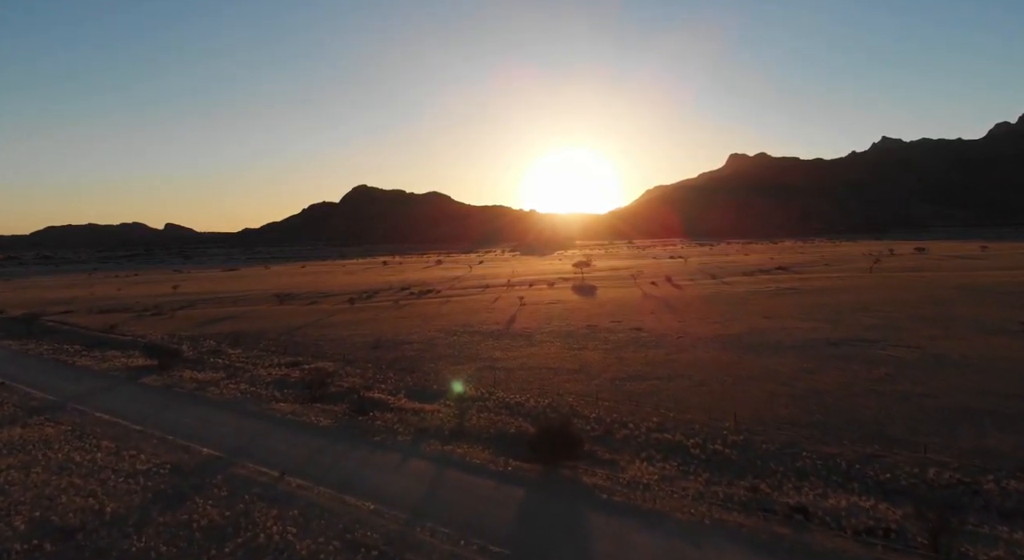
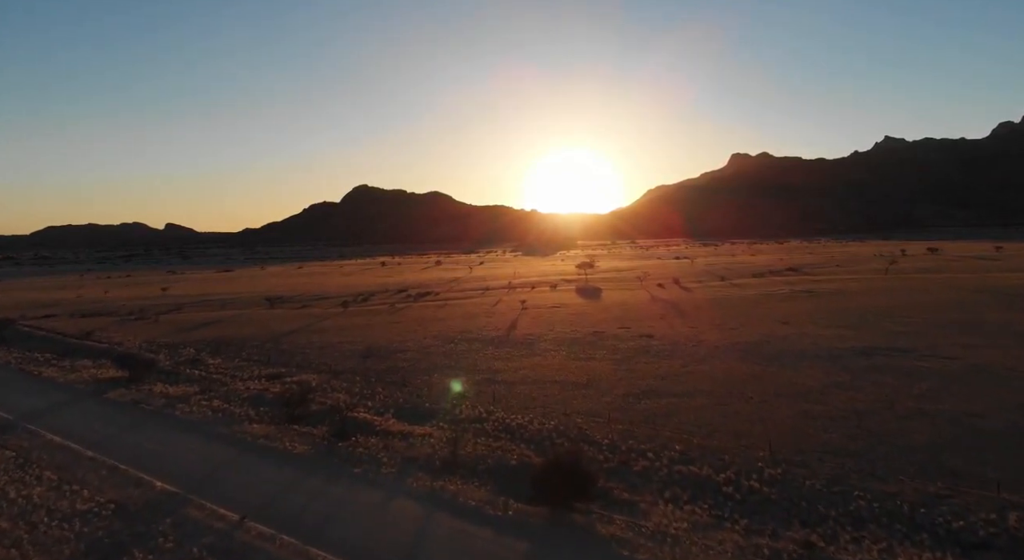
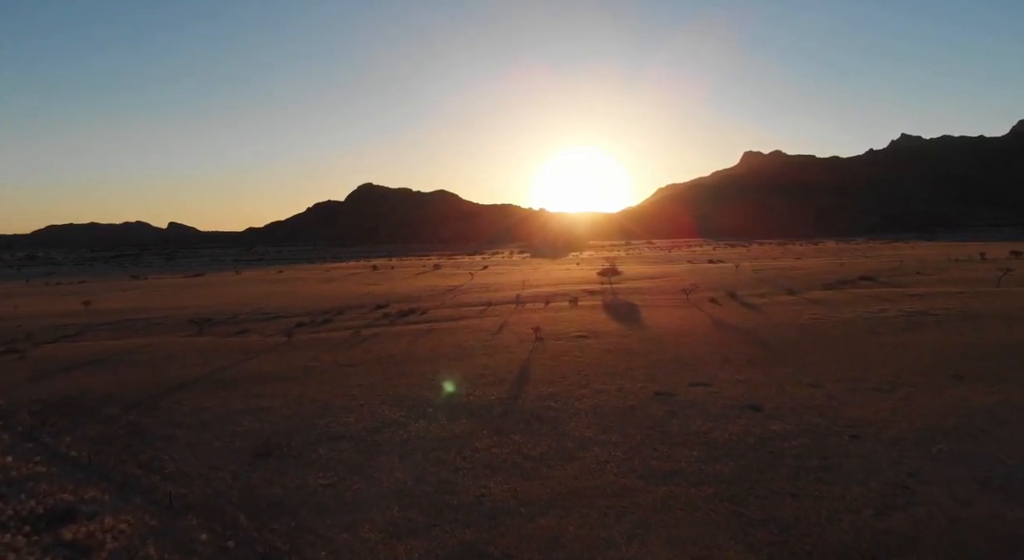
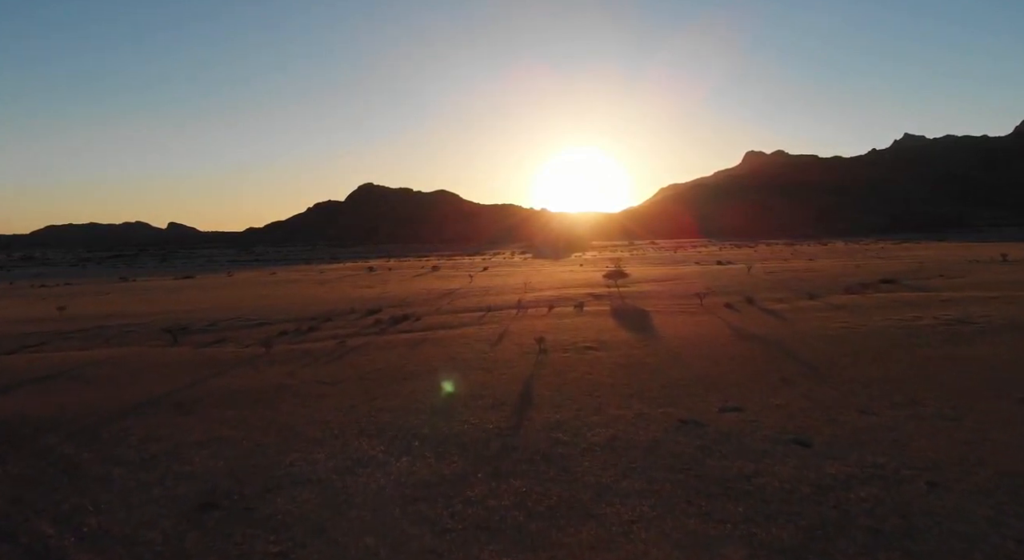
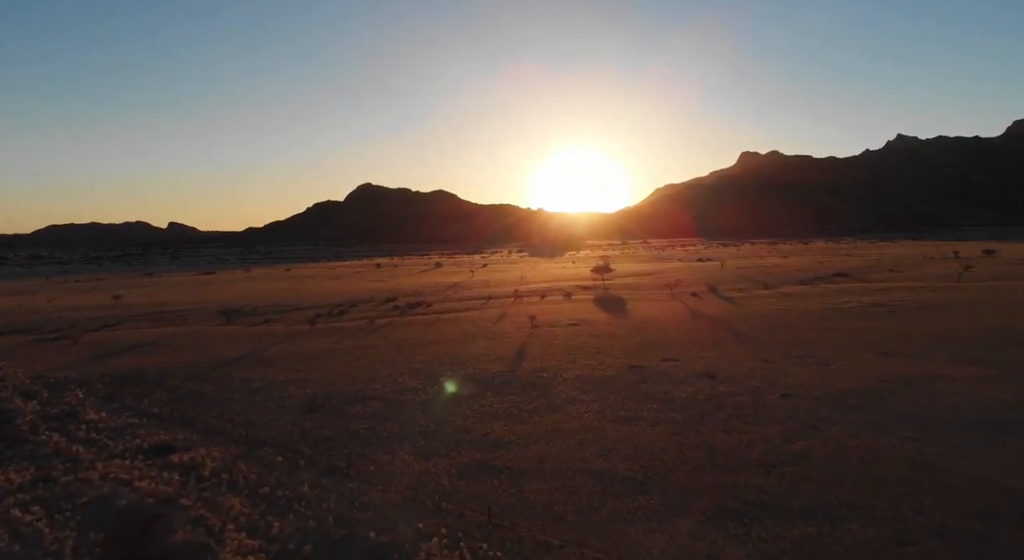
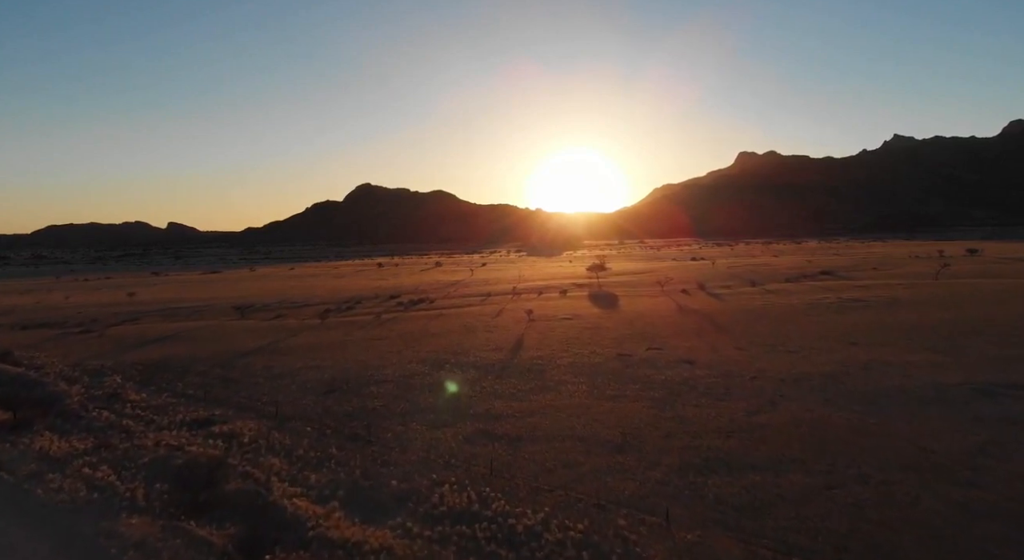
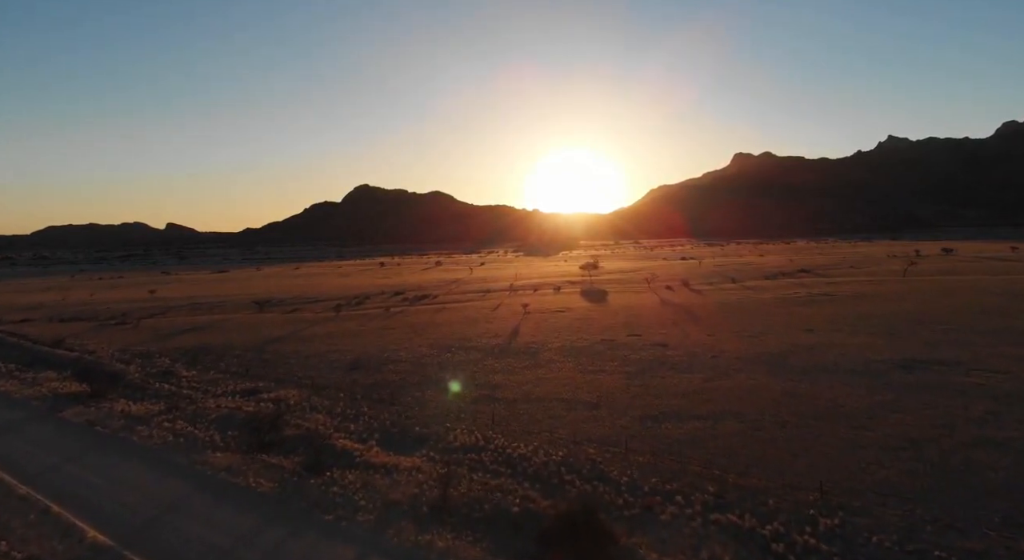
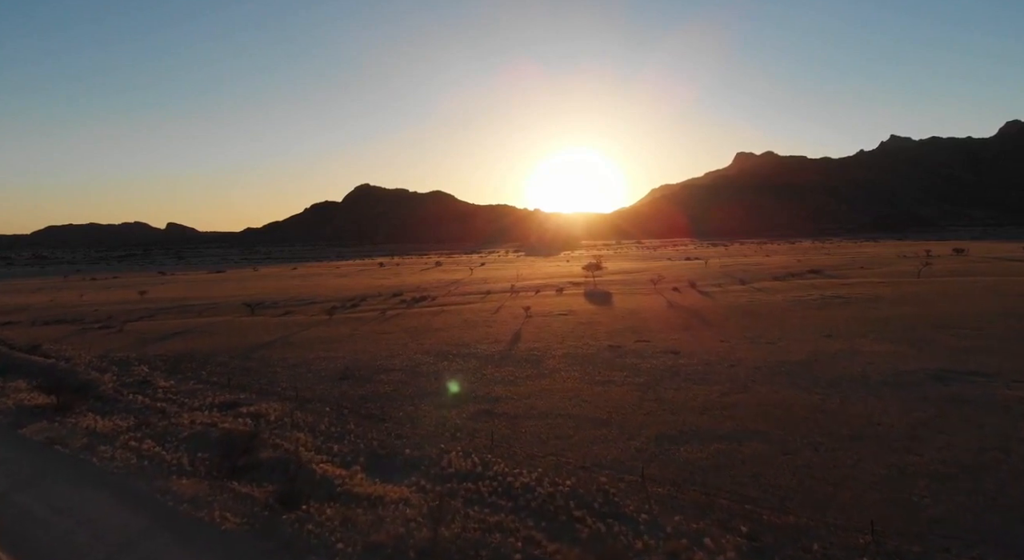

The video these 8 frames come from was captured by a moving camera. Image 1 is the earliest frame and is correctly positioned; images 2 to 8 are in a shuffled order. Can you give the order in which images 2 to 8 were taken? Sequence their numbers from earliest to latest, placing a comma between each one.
2, 7, 8, 6, 5, 3, 4
